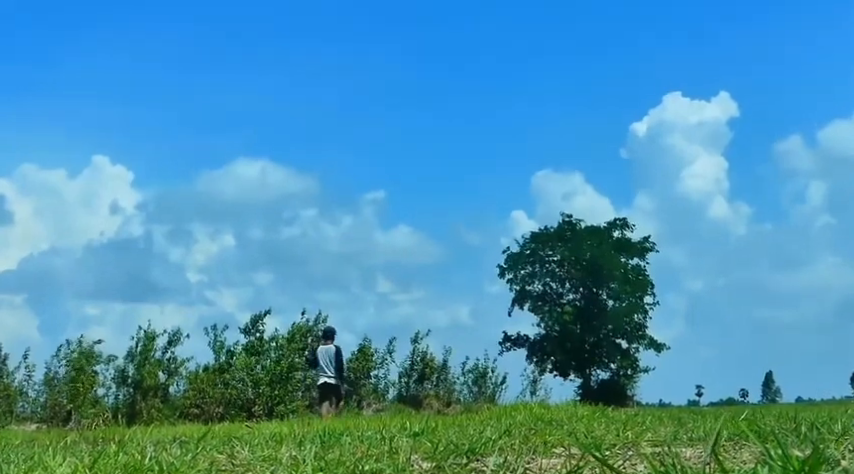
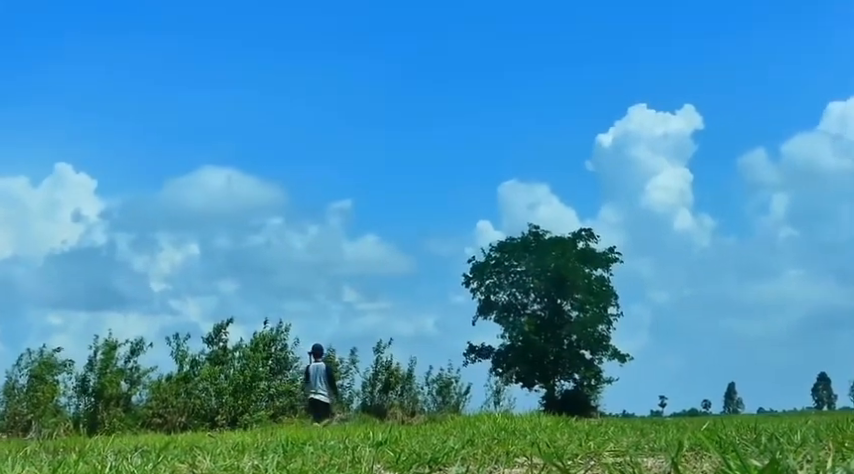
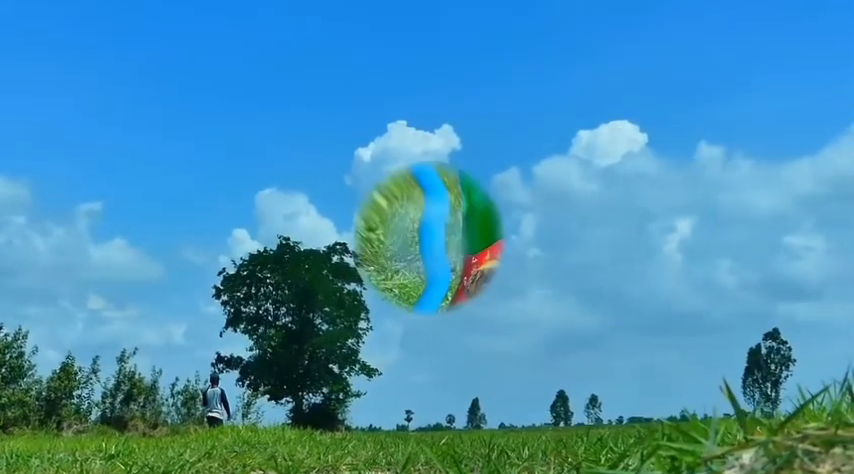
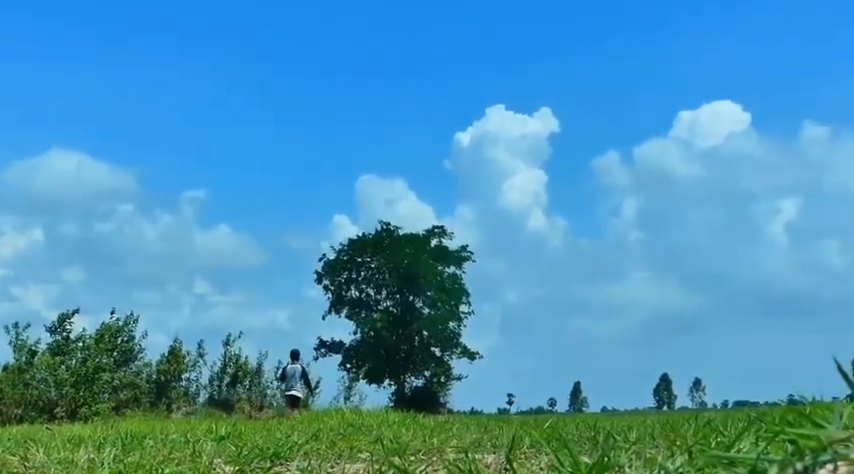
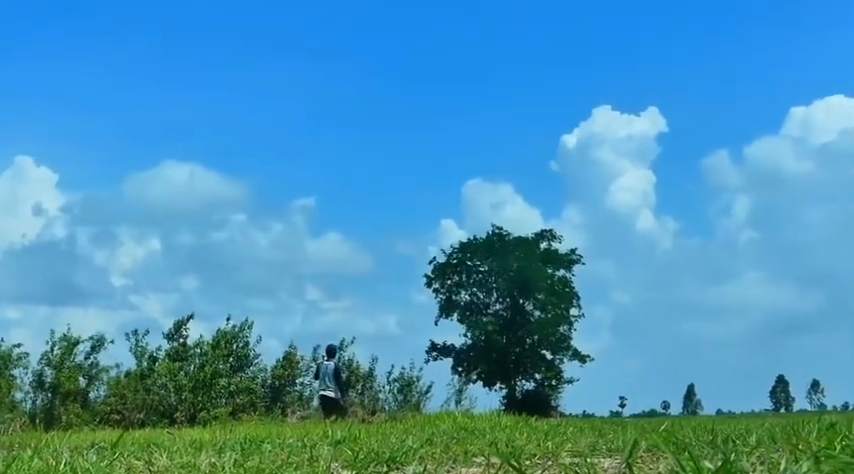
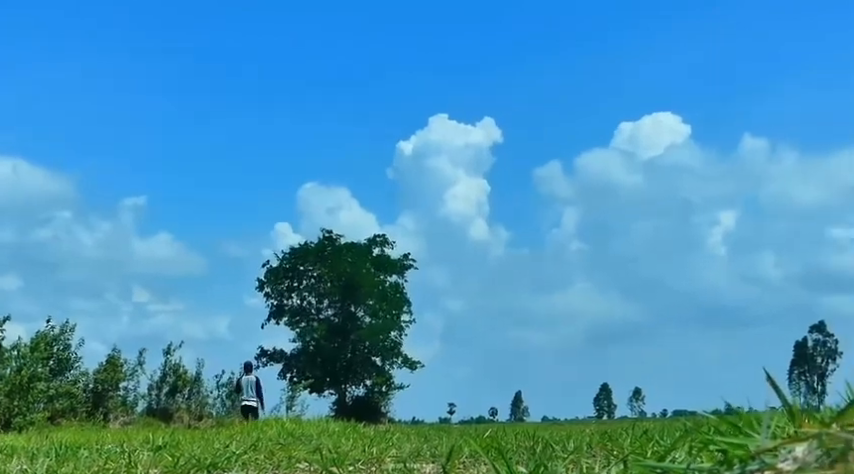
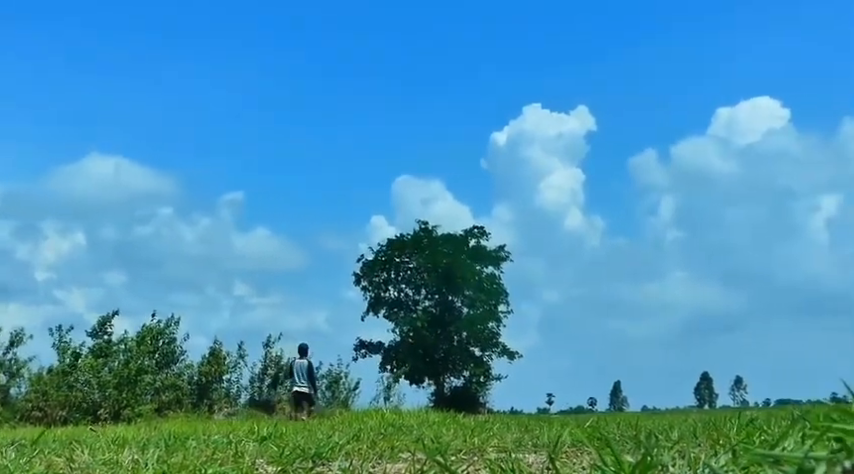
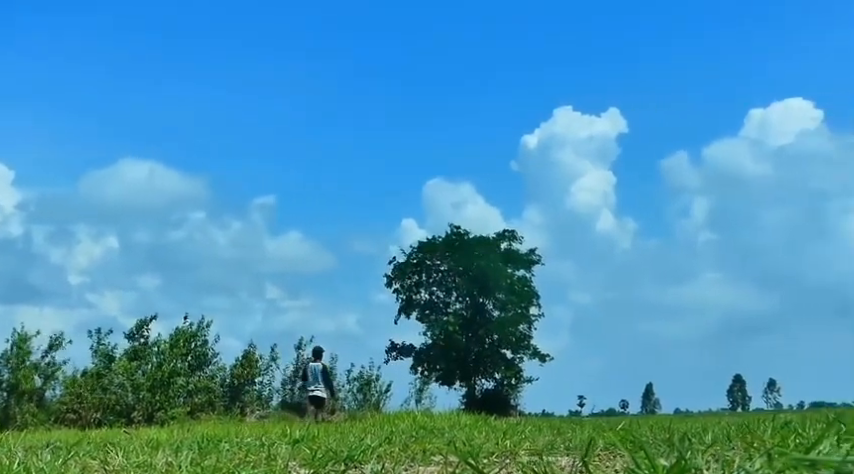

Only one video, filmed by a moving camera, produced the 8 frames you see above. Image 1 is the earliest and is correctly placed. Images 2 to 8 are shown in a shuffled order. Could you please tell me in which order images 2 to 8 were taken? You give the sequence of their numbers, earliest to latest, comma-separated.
2, 5, 8, 7, 4, 6, 3
